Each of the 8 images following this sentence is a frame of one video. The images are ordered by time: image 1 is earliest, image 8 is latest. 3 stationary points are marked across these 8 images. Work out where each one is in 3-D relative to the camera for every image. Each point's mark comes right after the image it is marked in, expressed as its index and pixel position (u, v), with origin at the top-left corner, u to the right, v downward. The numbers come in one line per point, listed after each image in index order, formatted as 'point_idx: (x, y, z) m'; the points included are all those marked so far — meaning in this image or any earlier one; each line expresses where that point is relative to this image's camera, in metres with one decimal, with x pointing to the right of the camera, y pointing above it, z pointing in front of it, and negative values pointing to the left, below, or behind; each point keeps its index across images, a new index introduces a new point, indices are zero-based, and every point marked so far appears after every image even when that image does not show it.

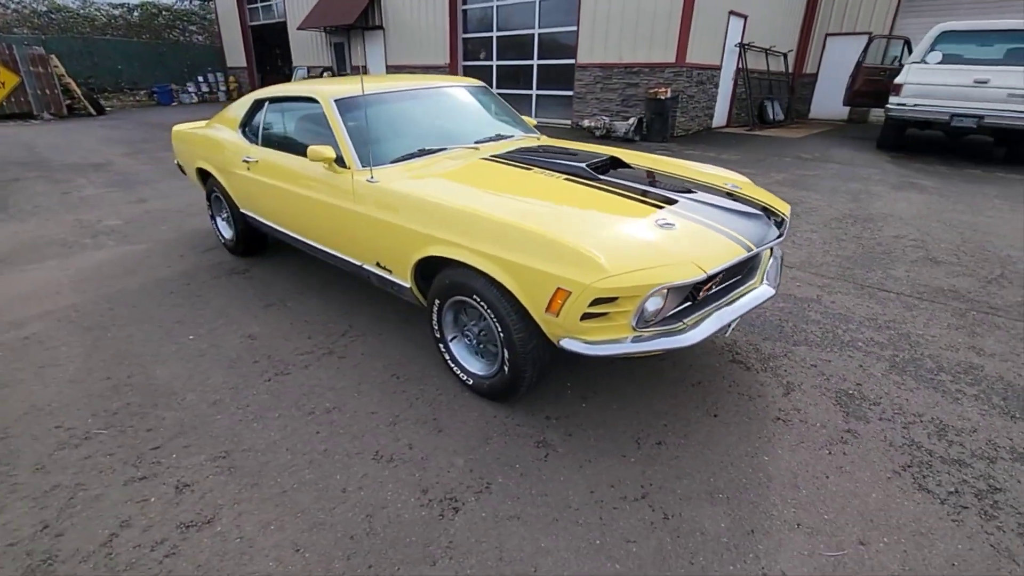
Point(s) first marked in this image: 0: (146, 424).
0: (-1.9, -0.7, +2.5) m
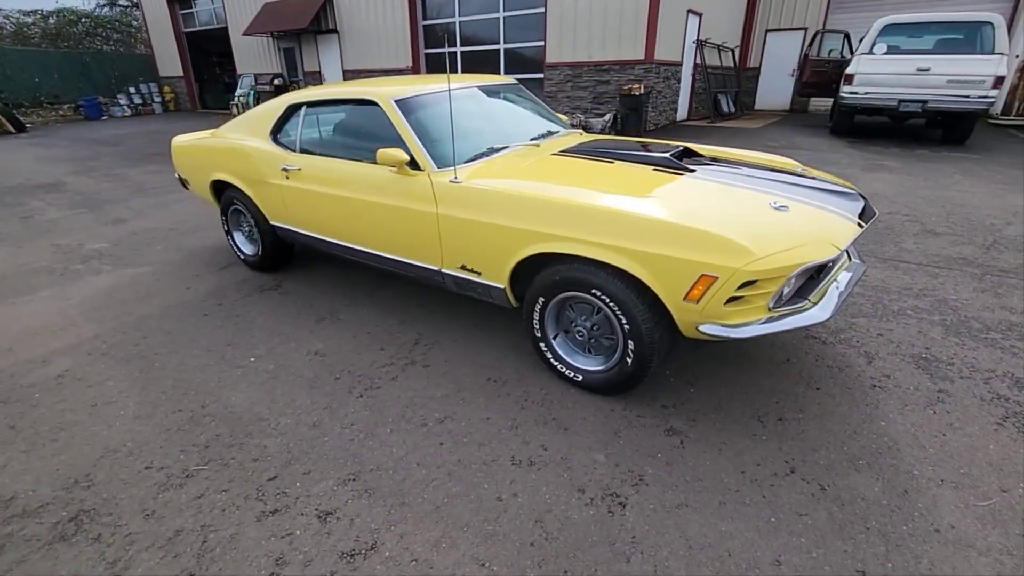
0: (-1.2, -0.8, +2.3) m
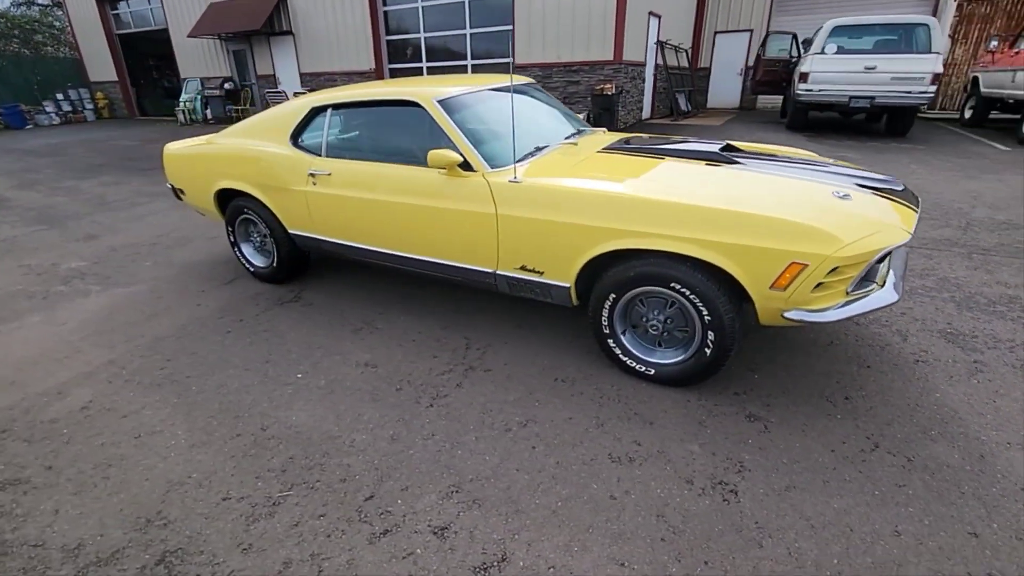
0: (-0.8, -0.8, +2.2) m
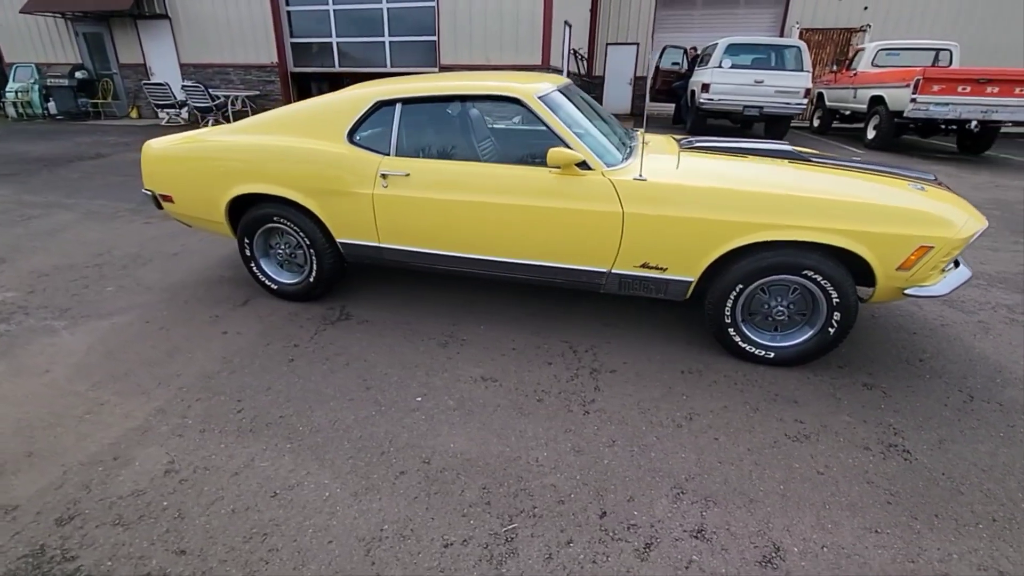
0: (+0.2, -0.9, +2.0) m
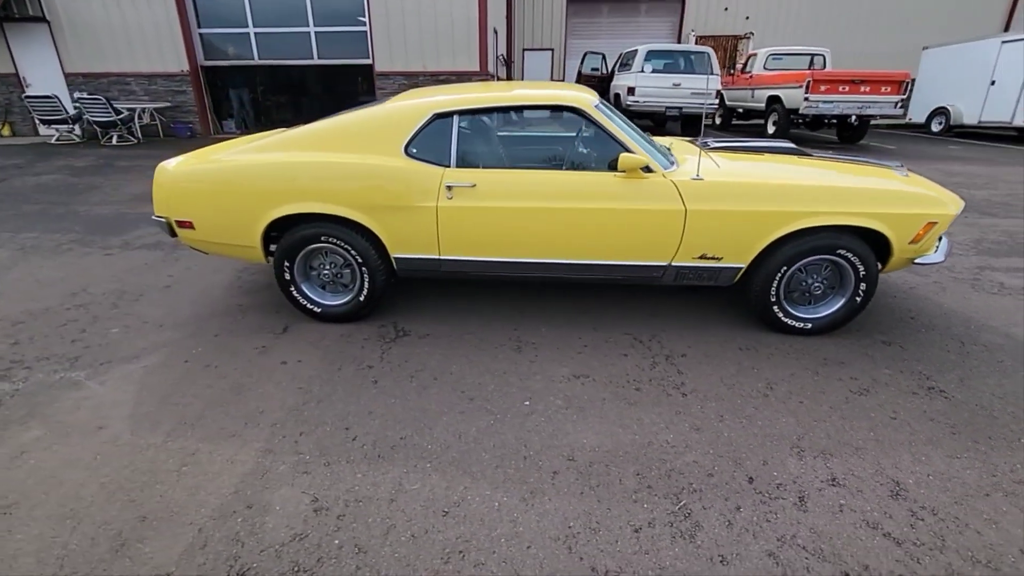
0: (+0.8, -0.8, +2.2) m
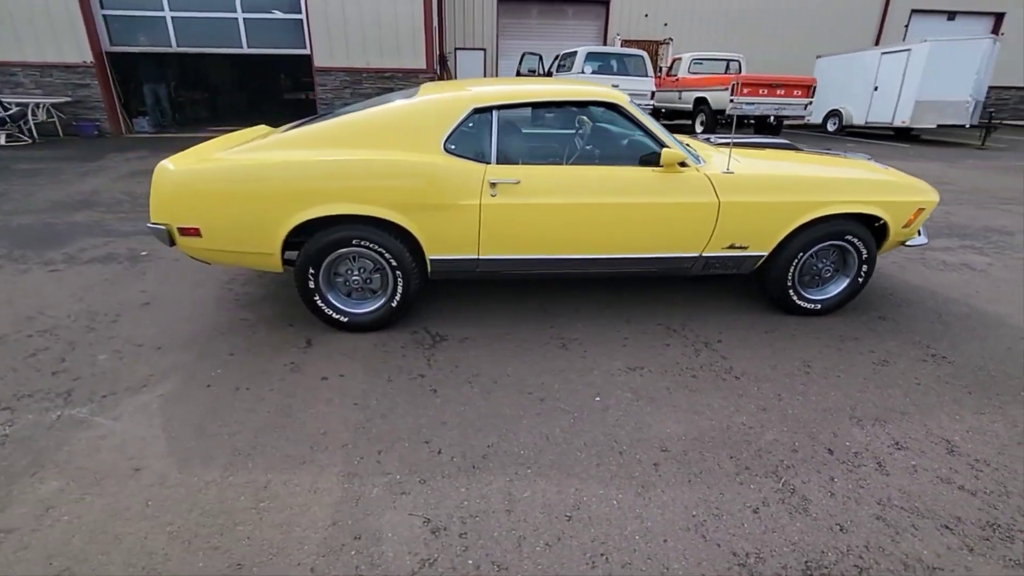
0: (+1.3, -0.8, +2.3) m
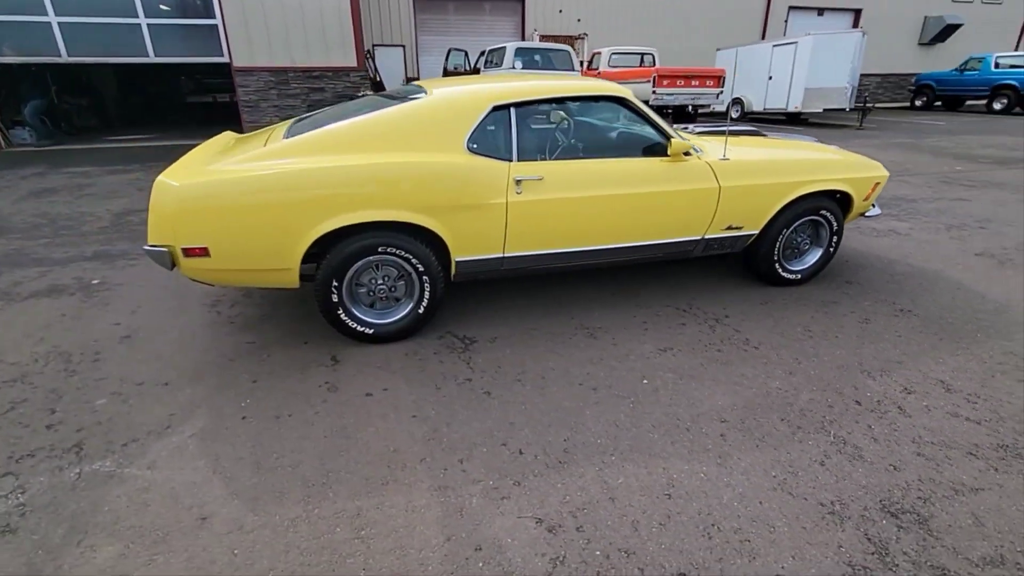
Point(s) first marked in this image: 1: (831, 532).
0: (+1.6, -0.6, +2.5) m
1: (+1.2, -0.9, +1.8) m
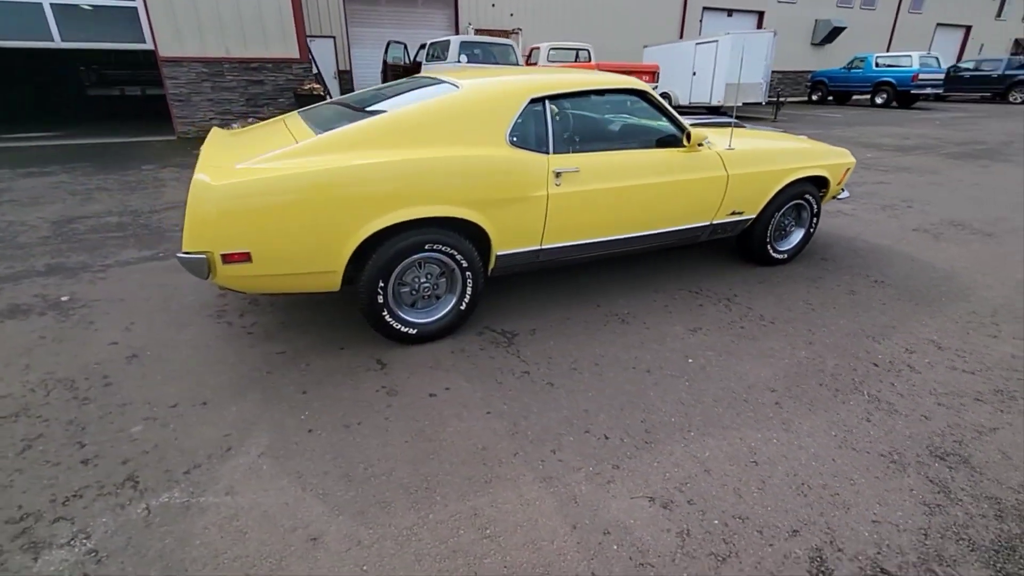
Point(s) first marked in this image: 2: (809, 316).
0: (+1.9, -0.5, +2.8) m
1: (+1.7, -0.8, +2.1) m
2: (+2.1, -0.2, +3.4) m
